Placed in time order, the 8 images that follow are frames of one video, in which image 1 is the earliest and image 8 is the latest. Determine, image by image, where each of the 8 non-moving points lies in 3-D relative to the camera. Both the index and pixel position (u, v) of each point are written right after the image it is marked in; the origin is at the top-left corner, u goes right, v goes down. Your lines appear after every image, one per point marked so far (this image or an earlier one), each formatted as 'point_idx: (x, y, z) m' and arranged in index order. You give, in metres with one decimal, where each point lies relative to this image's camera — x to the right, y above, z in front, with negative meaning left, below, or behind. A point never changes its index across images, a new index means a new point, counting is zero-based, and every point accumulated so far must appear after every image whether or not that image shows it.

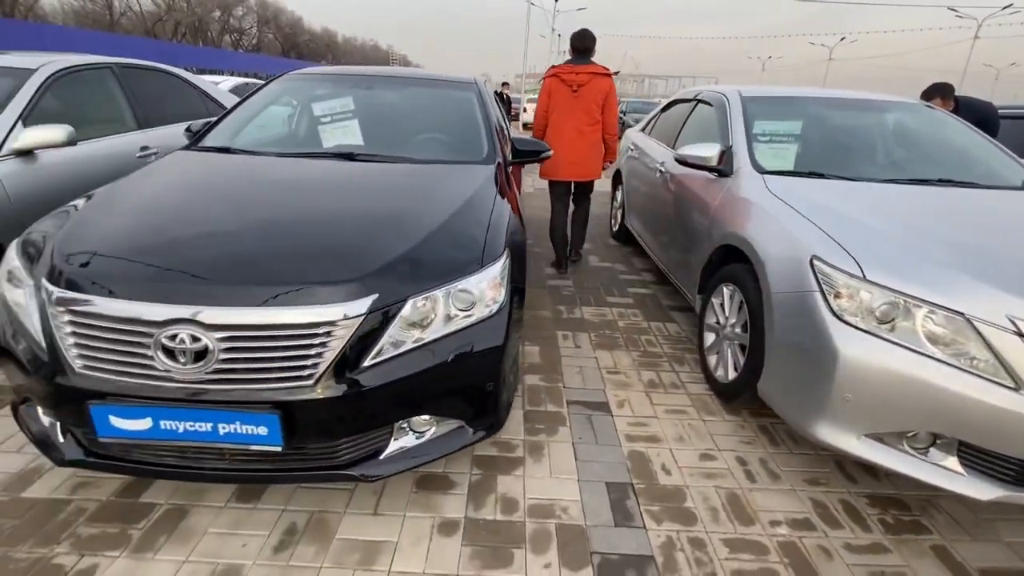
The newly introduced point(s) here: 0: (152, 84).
0: (-3.3, +1.9, +4.5) m
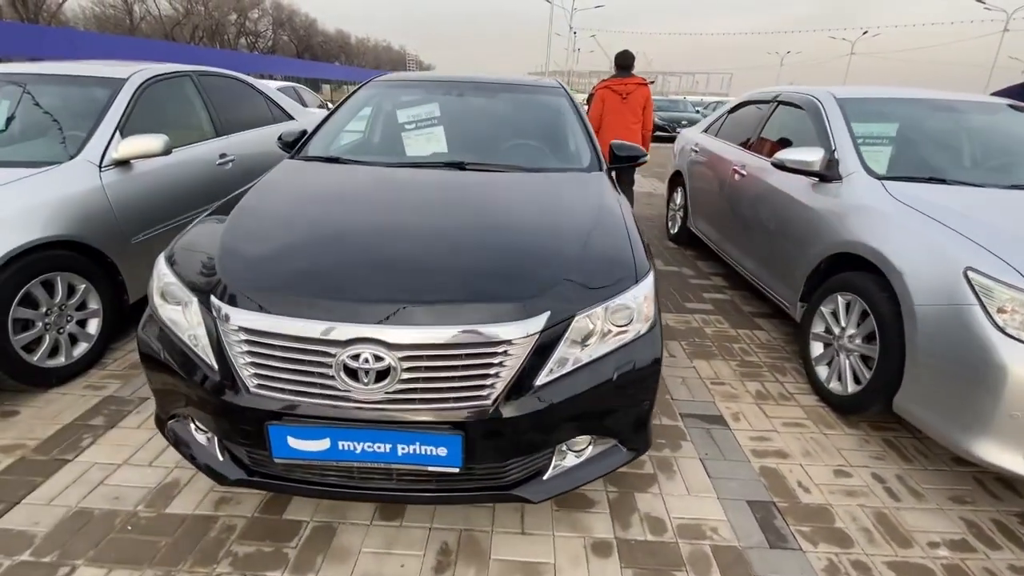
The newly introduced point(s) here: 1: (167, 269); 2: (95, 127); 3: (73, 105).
0: (-2.7, +1.9, +4.6) m
1: (-1.3, +0.1, +1.9) m
2: (-2.7, +1.1, +3.3) m
3: (-3.0, +1.3, +3.5) m
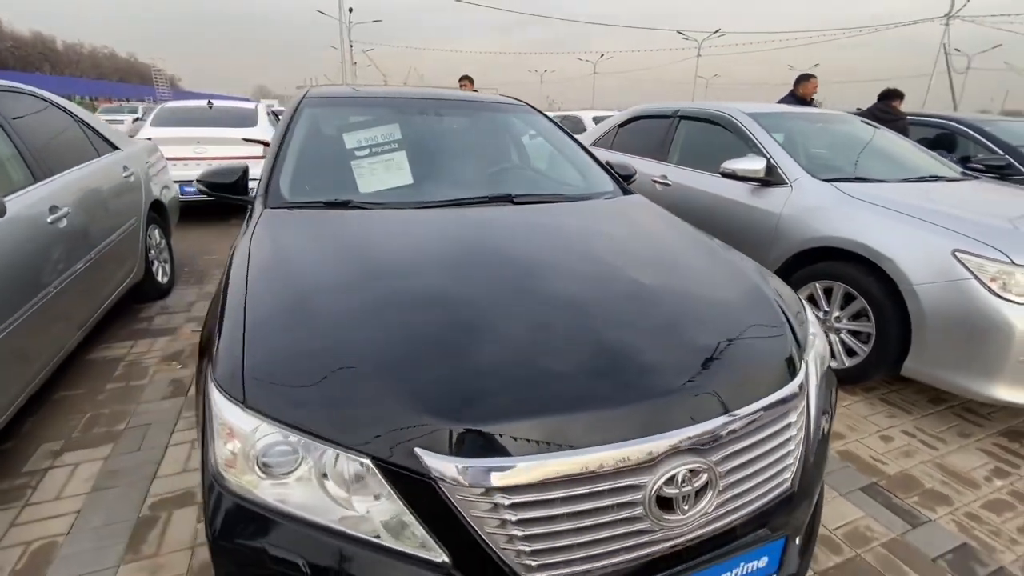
0: (-3.1, +1.1, +3.1) m
1: (-0.6, -0.3, +1.1) m
2: (-2.6, +0.5, +1.9) m
3: (-2.9, +0.6, +1.9) m
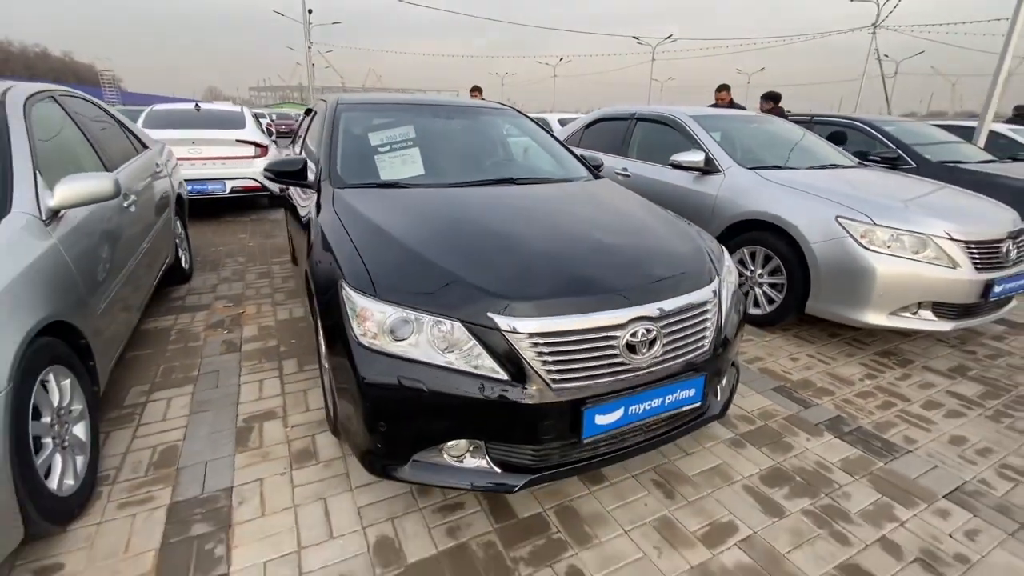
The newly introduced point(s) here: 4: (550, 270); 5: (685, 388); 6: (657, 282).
0: (-3.2, +1.3, +3.6) m
1: (-0.5, -0.1, +1.8) m
2: (-2.6, +0.6, +2.5) m
3: (-2.9, +0.8, +2.5) m
4: (+0.2, +0.1, +2.0) m
5: (+0.7, -0.4, +2.0) m
6: (+0.6, 0.0, +2.1) m
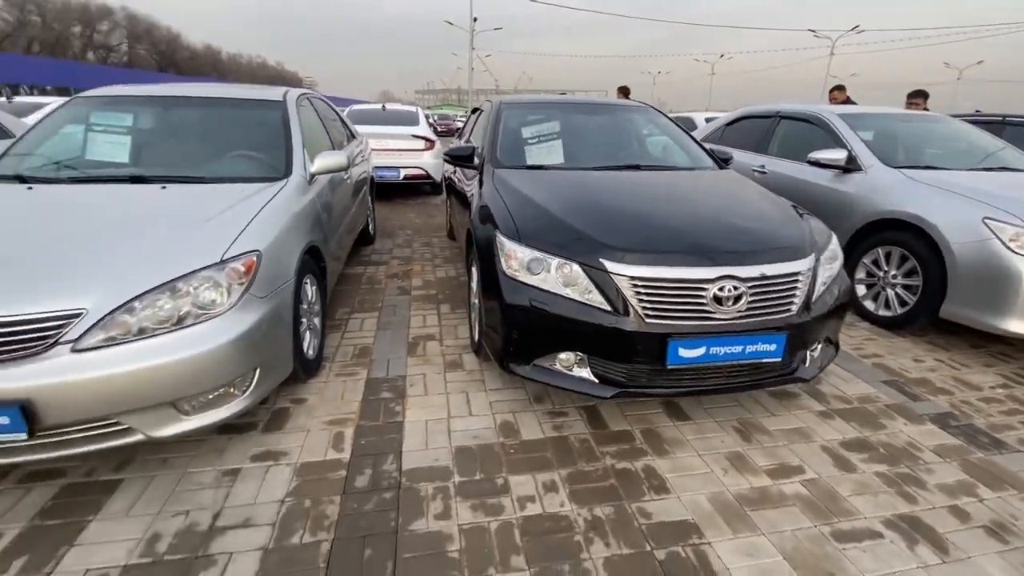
0: (-1.9, +1.8, +4.9) m
1: (+0.1, +0.2, +2.5) m
2: (-1.7, +1.1, +3.6) m
3: (-2.0, +1.2, +3.7) m
4: (+0.7, +0.3, +2.5) m
5: (+1.2, -0.3, +2.3) m
6: (+1.2, +0.2, +2.4) m
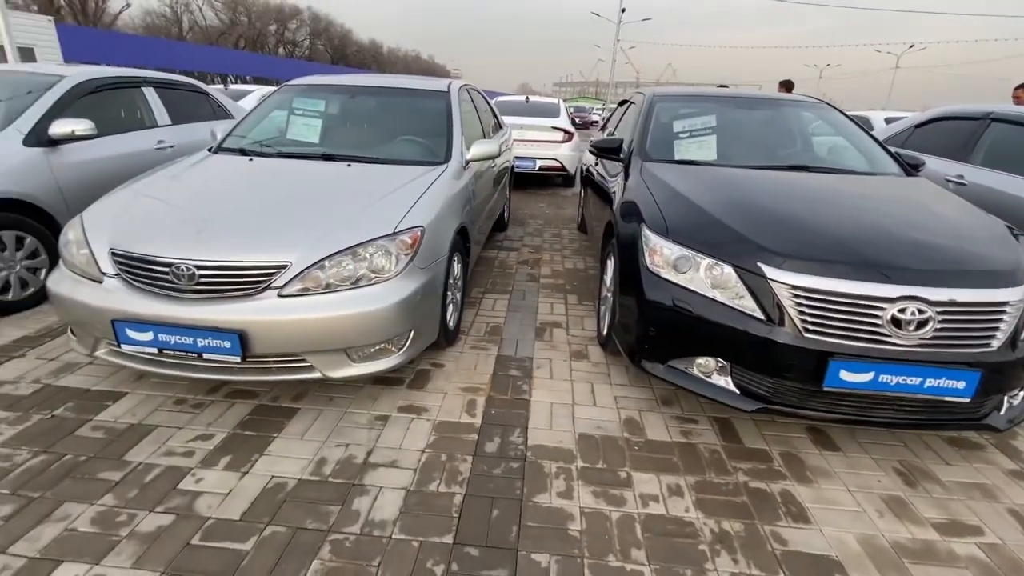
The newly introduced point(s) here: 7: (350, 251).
0: (-0.4, +2.0, +5.2) m
1: (+0.8, +0.2, +2.4) m
2: (-0.5, +1.3, +3.9) m
3: (-0.8, +1.5, +4.1) m
4: (+1.5, +0.2, +2.2) m
5: (+1.9, -0.4, +2.0) m
6: (+1.9, +0.1, +2.1) m
7: (-0.8, +0.2, +2.4) m
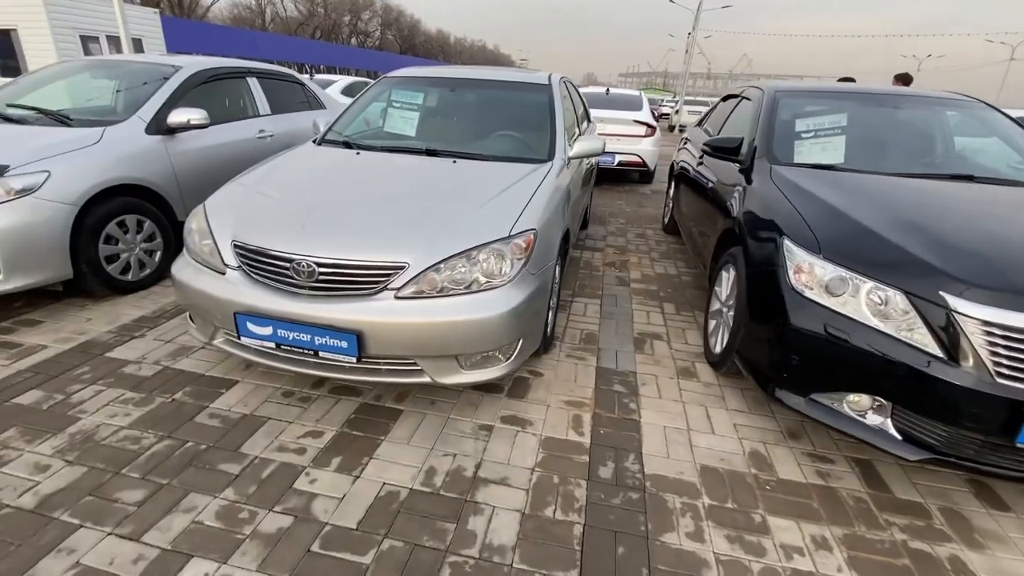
0: (+0.6, +2.0, +5.0) m
1: (+1.4, +0.1, +2.1) m
2: (+0.3, +1.3, +3.8) m
3: (+0.1, +1.5, +3.9) m
4: (+2.0, +0.1, +1.9) m
5: (+2.4, -0.6, +1.6) m
6: (+2.4, -0.1, +1.7) m
7: (-0.2, +0.2, +2.3) m
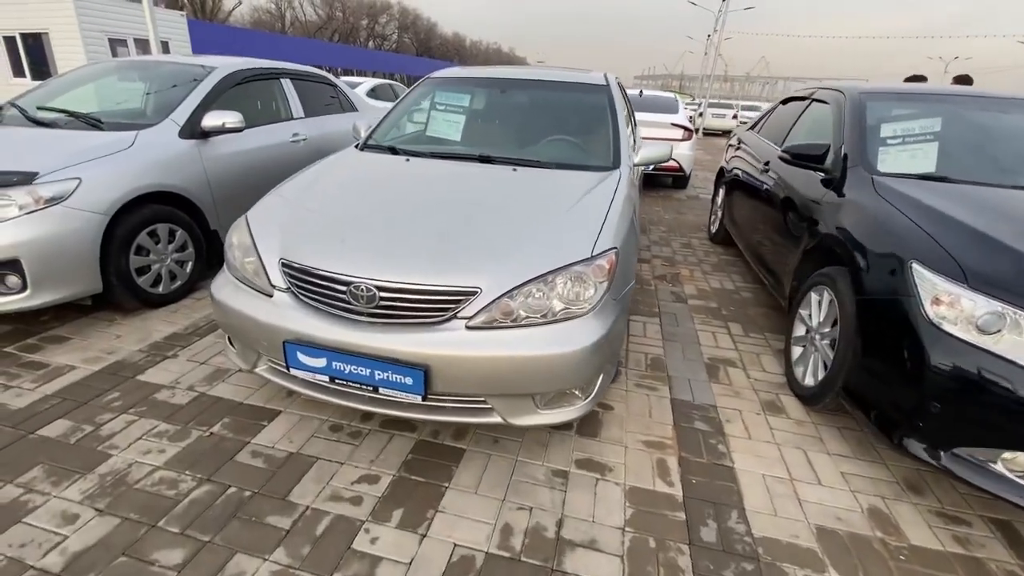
0: (+1.0, +1.8, +4.7) m
1: (+1.7, 0.0, +1.8) m
2: (+0.7, +1.1, +3.5) m
3: (+0.5, +1.3, +3.6) m
4: (+2.4, -0.1, +1.6) m
5: (+2.7, -0.7, +1.3) m
6: (+2.7, -0.2, +1.4) m
7: (+0.1, 0.0, +2.0) m
